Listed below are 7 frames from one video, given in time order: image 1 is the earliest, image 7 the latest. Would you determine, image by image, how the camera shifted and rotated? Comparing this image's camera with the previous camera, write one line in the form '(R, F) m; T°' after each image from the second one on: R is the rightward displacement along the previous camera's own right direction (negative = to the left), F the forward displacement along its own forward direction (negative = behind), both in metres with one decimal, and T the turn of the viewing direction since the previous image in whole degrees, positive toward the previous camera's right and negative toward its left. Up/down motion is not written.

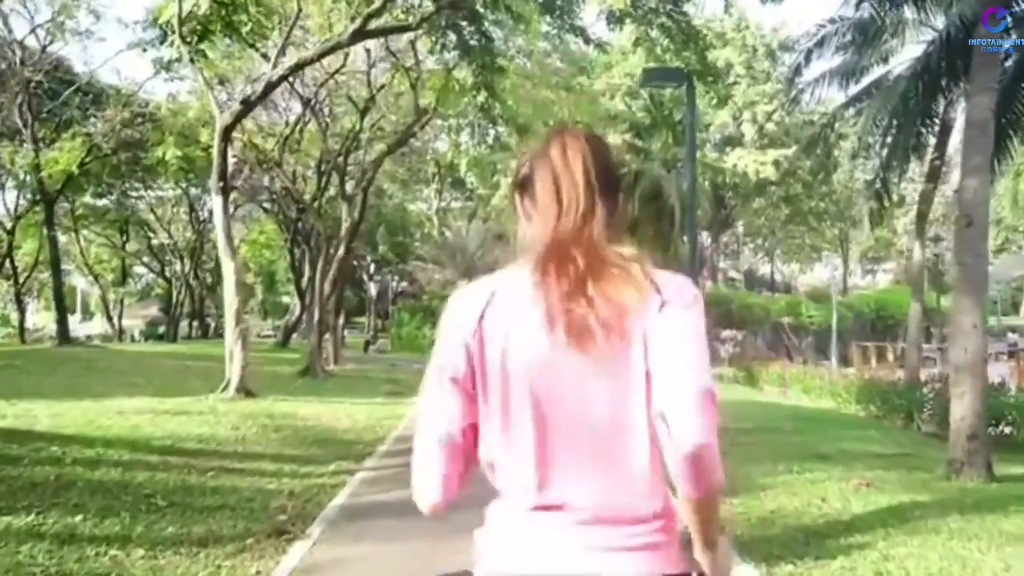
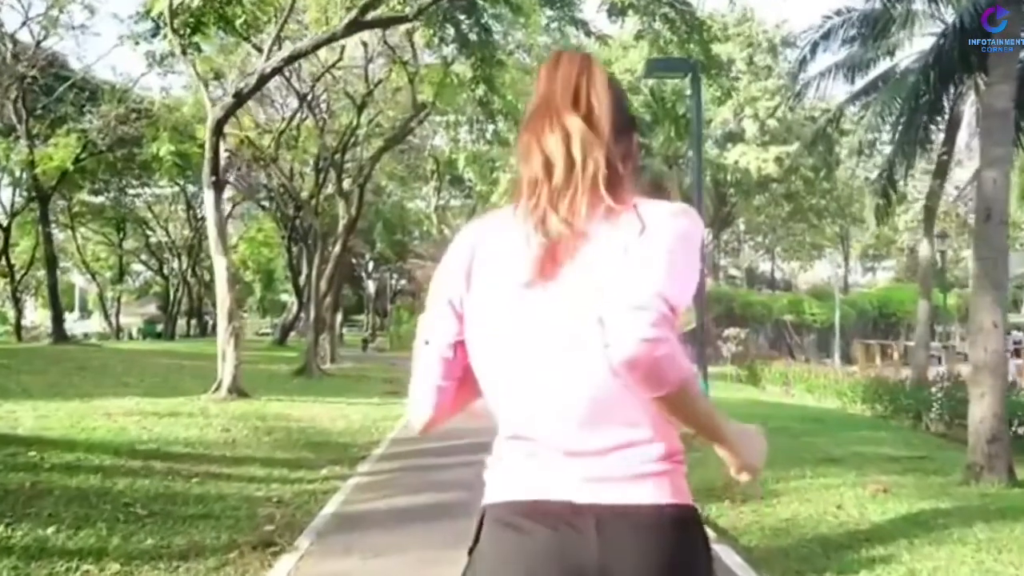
(0.0, +0.4) m; 0°
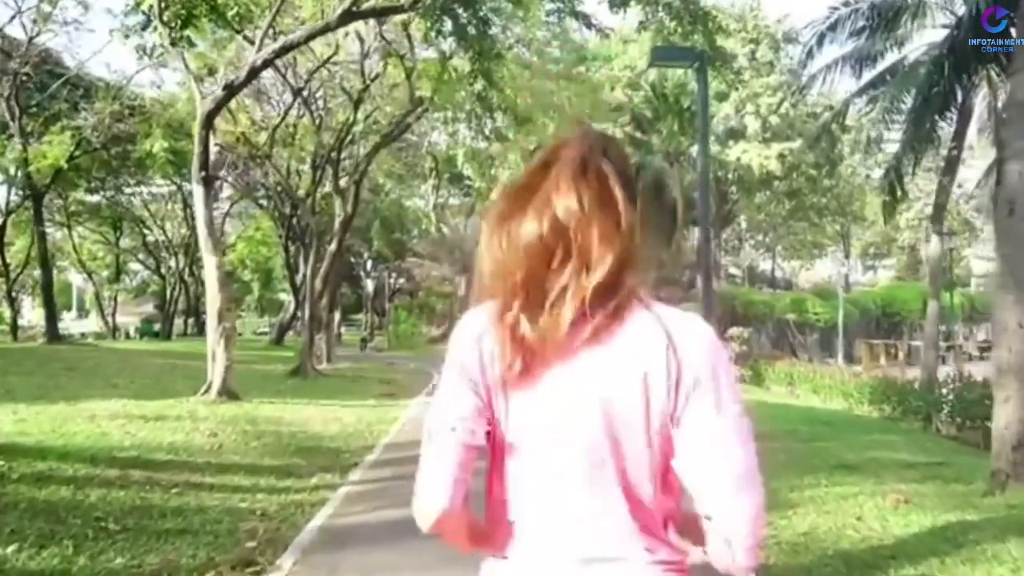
(0.0, +0.5) m; 0°
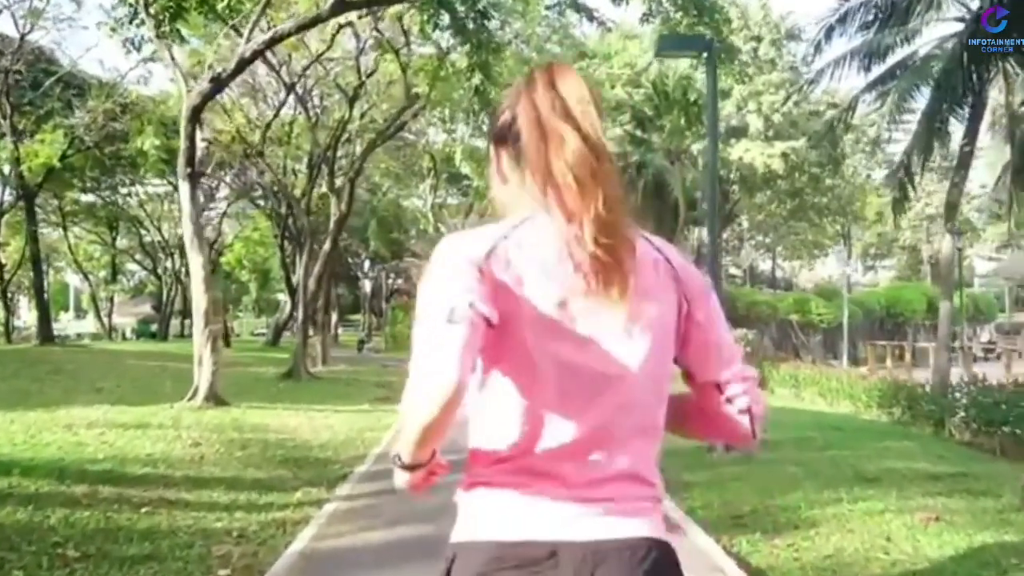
(0.0, +0.6) m; 0°
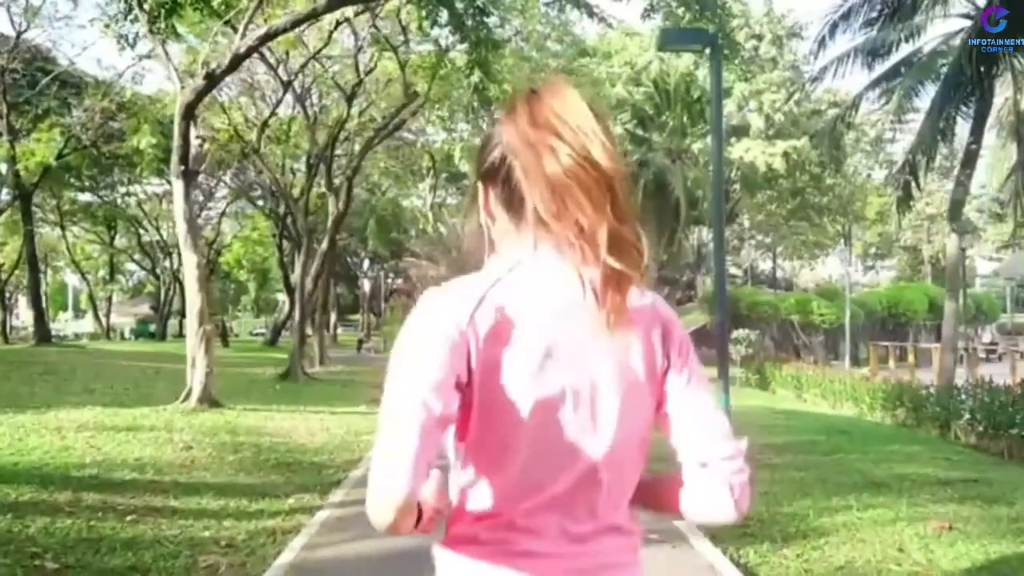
(0.0, +0.3) m; 0°
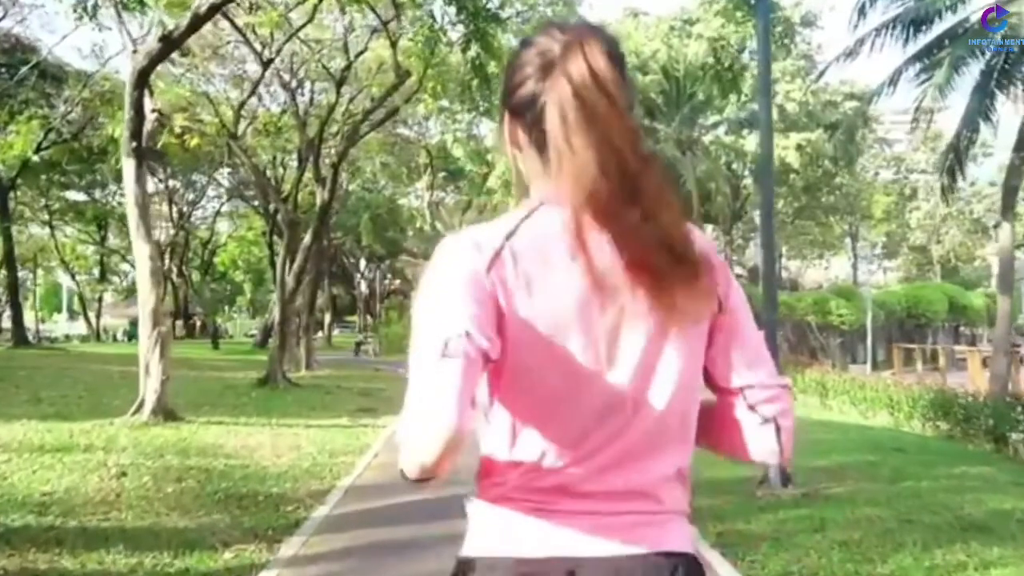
(0.0, +2.1) m; 0°
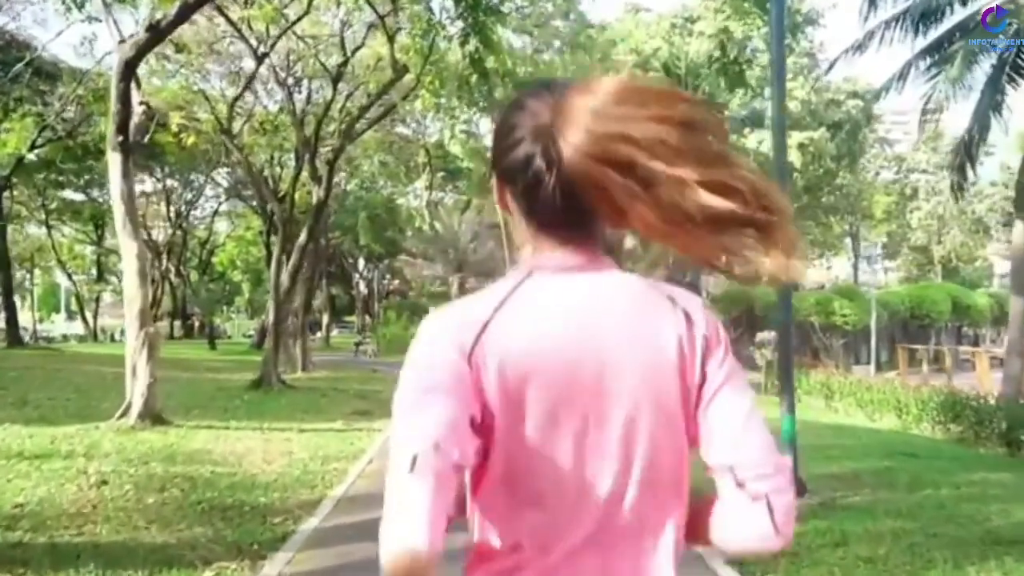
(0.0, +0.5) m; 0°
